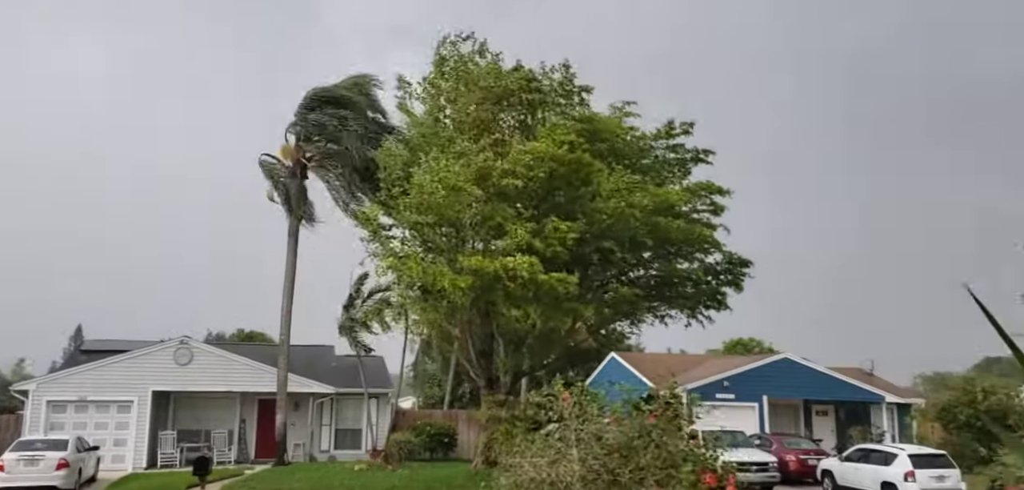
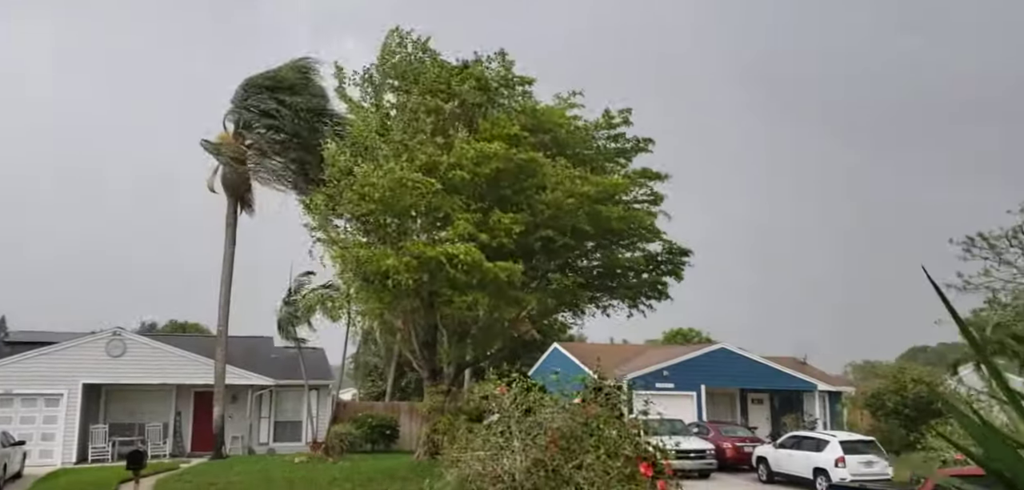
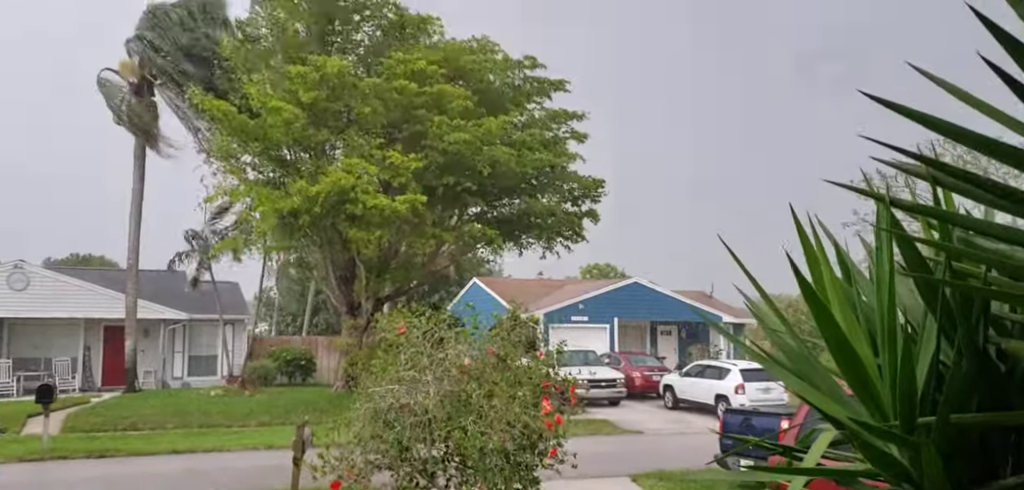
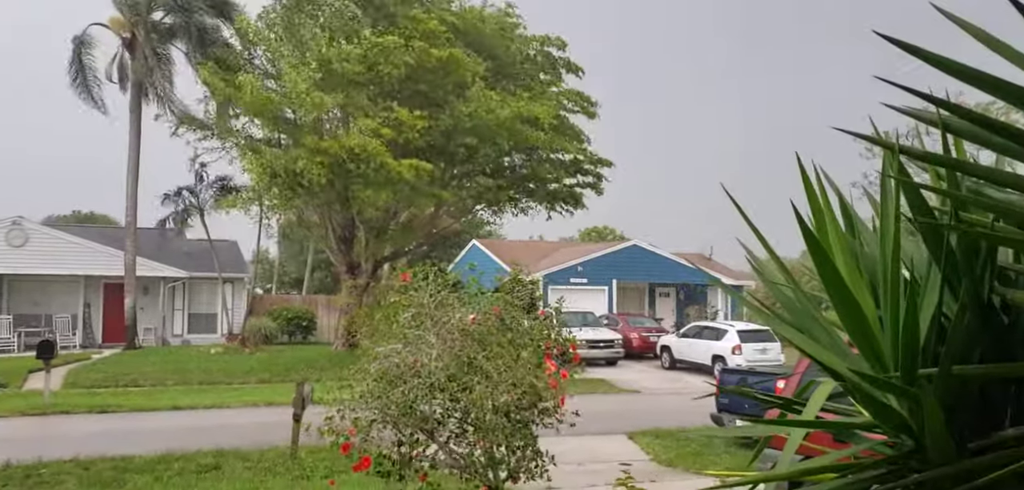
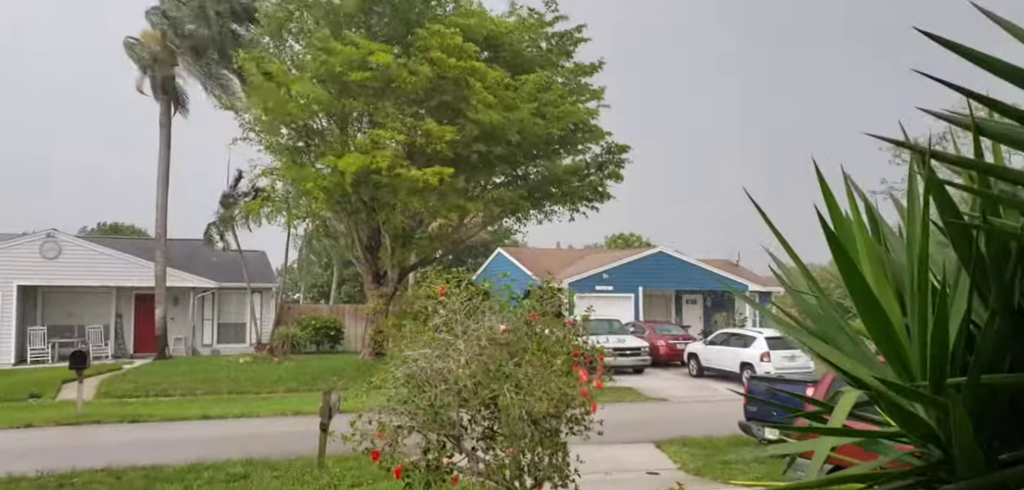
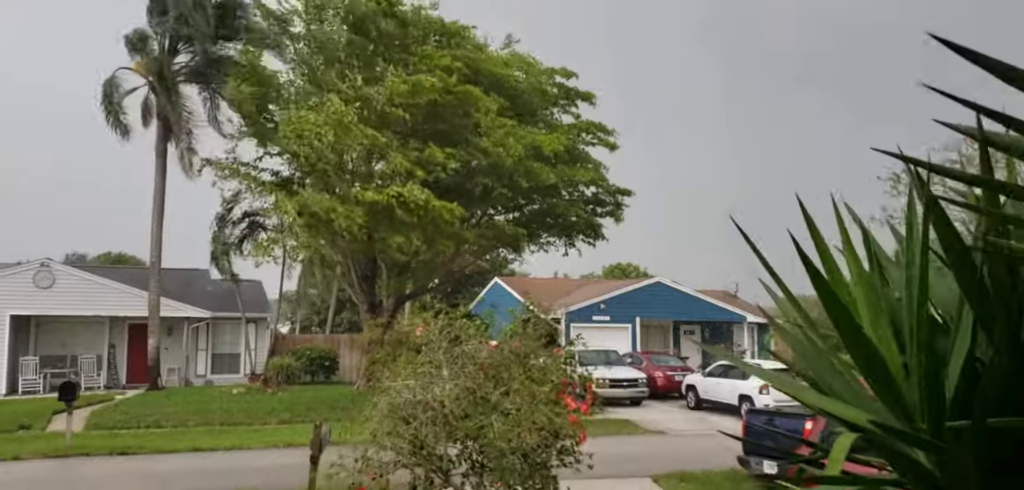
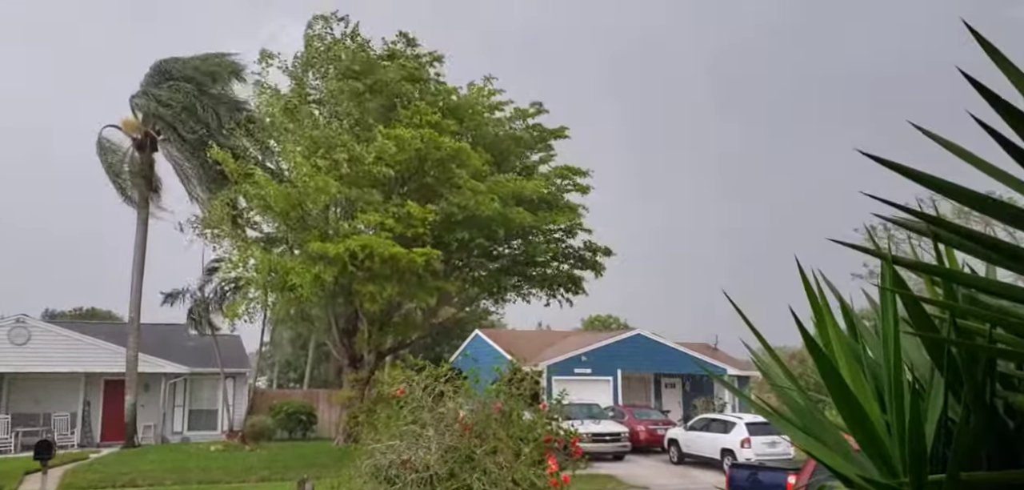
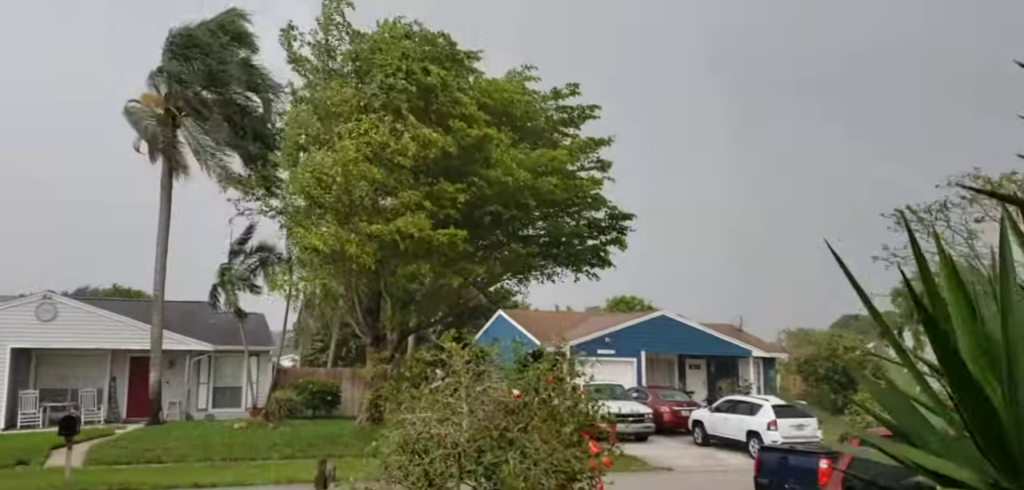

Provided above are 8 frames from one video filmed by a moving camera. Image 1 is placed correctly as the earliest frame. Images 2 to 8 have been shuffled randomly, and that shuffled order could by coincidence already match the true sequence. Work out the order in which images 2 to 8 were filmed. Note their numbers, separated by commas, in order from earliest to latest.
2, 8, 6, 5, 4, 3, 7
